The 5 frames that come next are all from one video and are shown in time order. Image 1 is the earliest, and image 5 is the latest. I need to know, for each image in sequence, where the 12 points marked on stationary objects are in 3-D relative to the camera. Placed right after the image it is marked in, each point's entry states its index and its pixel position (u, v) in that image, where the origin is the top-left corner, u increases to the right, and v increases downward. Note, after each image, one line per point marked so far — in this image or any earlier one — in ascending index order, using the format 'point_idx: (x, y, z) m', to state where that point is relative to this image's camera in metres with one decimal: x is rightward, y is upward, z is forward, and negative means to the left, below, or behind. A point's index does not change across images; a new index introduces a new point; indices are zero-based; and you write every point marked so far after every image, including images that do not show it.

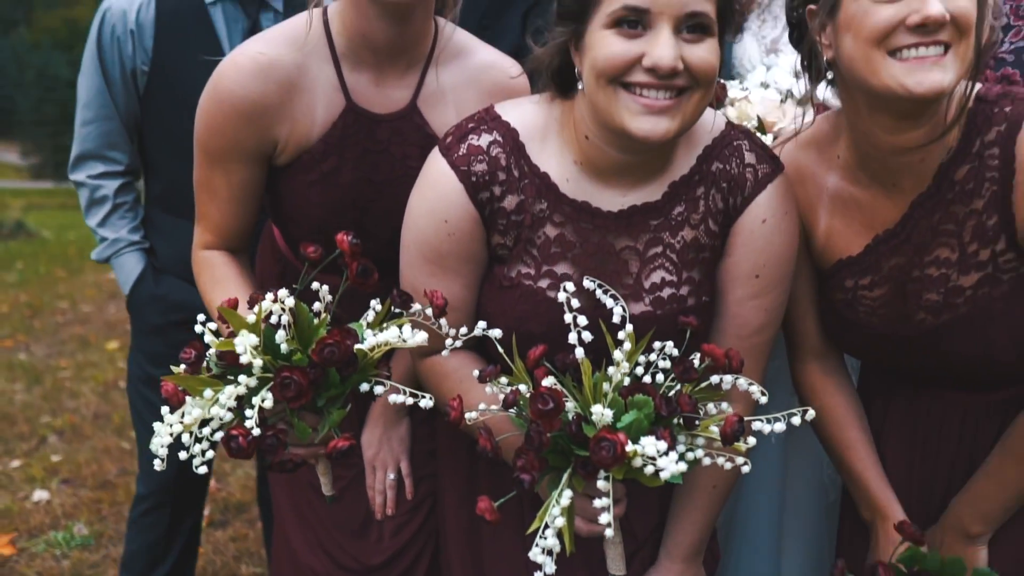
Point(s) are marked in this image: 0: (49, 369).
0: (-2.4, -0.4, +6.9) m
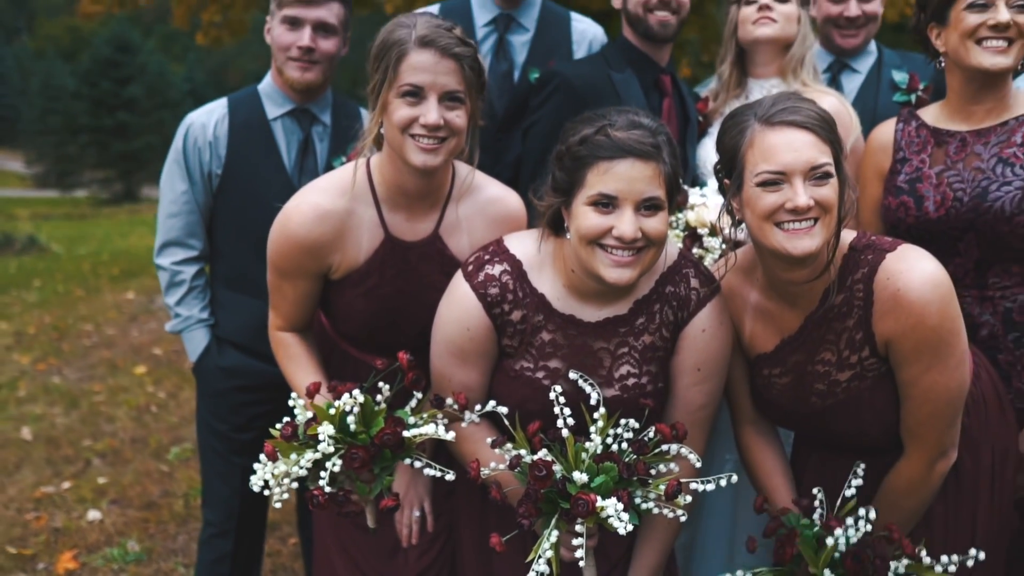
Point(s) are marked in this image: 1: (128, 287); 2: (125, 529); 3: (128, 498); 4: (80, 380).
0: (-2.3, -0.6, +7.5) m
1: (-4.0, 0.0, +14.1) m
2: (-1.3, -0.8, +4.8) m
3: (-1.5, -0.8, +5.2) m
4: (-2.5, -0.5, +7.9) m
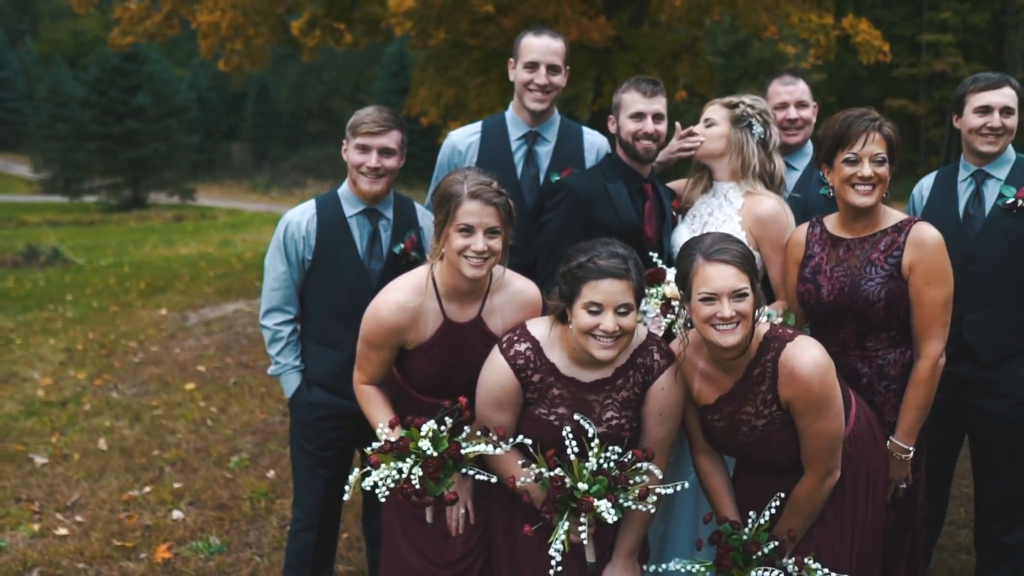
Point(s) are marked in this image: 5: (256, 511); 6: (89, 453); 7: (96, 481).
0: (-2.3, -0.7, +8.5) m
1: (-3.9, -0.2, +15.1) m
2: (-1.3, -1.0, +5.8) m
3: (-1.4, -1.0, +6.2) m
4: (-2.4, -0.7, +8.9) m
5: (-1.1, -1.0, +6.0) m
6: (-2.3, -0.9, +7.3) m
7: (-2.0, -0.9, +6.7) m
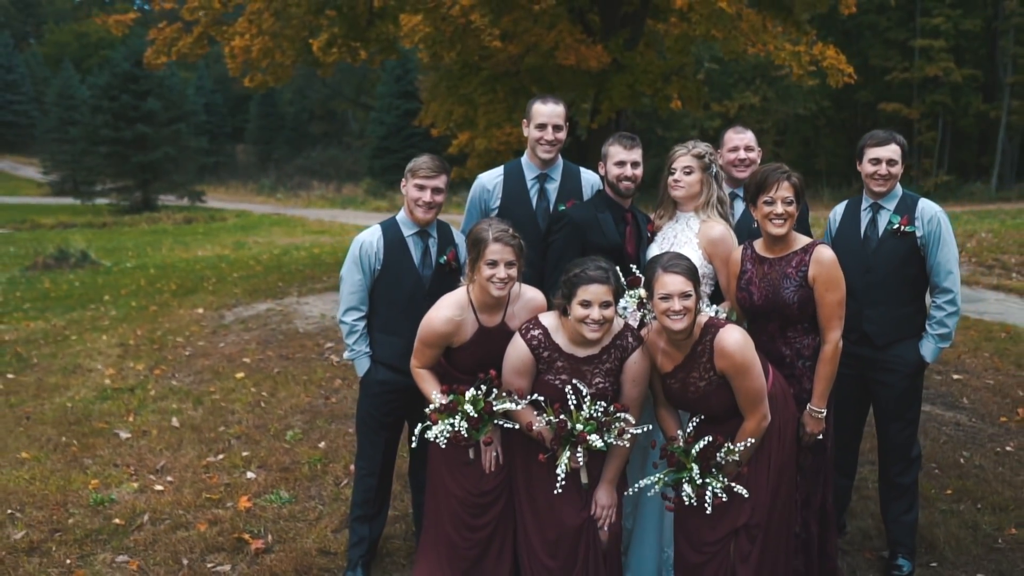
0: (-2.2, -0.8, +9.8) m
1: (-3.8, -0.2, +16.4) m
2: (-1.2, -1.0, +7.1) m
3: (-1.4, -1.0, +7.6) m
4: (-2.4, -0.7, +10.3) m
5: (-1.1, -1.0, +7.3) m
6: (-2.2, -0.9, +8.6) m
7: (-2.0, -1.0, +8.0) m
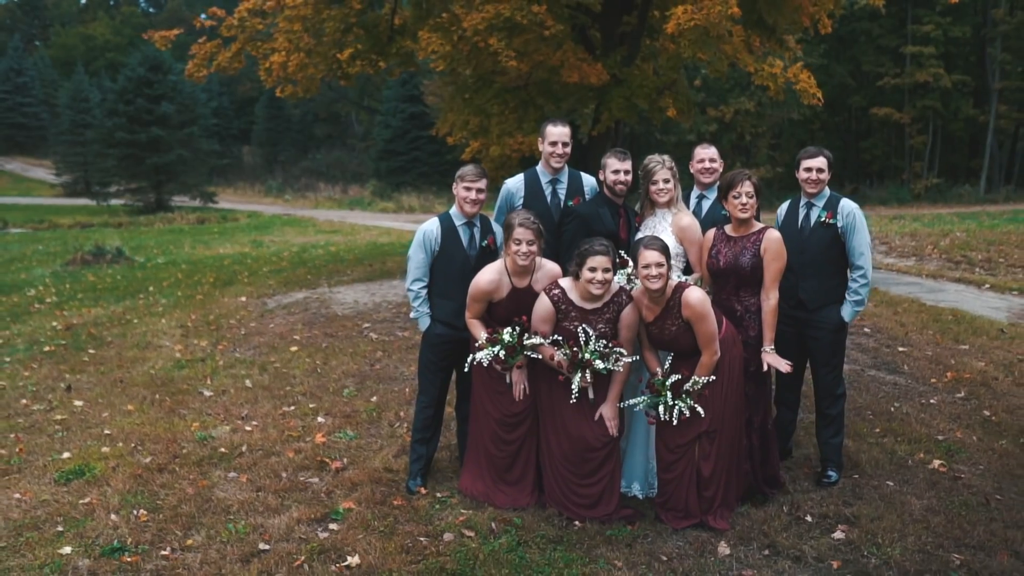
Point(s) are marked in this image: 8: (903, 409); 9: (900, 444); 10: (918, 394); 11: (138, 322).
0: (-2.1, -0.6, +11.6) m
1: (-3.7, -0.1, +18.2) m
2: (-1.1, -0.9, +8.9) m
3: (-1.2, -0.9, +9.3) m
4: (-2.3, -0.6, +12.0) m
5: (-0.9, -0.9, +9.1) m
6: (-2.1, -0.8, +10.4) m
7: (-1.8, -0.8, +9.8) m
8: (+2.6, -0.8, +9.0) m
9: (+2.3, -0.9, +8.1) m
10: (+2.9, -0.7, +9.6) m
11: (-4.1, -0.4, +15.1) m
